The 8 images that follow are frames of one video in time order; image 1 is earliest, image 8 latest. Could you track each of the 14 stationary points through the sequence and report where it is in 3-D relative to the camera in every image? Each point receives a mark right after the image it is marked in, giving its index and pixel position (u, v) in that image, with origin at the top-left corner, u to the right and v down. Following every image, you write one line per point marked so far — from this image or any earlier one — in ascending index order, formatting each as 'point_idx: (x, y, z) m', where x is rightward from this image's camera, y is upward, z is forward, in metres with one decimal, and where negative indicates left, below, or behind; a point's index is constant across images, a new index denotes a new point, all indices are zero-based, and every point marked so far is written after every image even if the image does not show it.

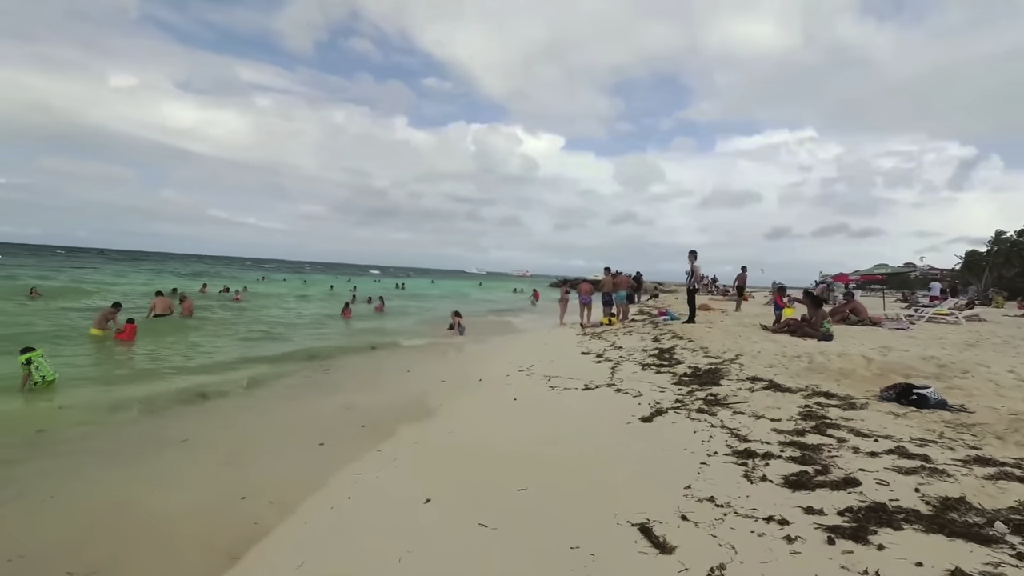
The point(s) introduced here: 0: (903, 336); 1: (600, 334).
0: (+10.2, -1.3, +11.8) m
1: (+2.6, -1.4, +13.6) m
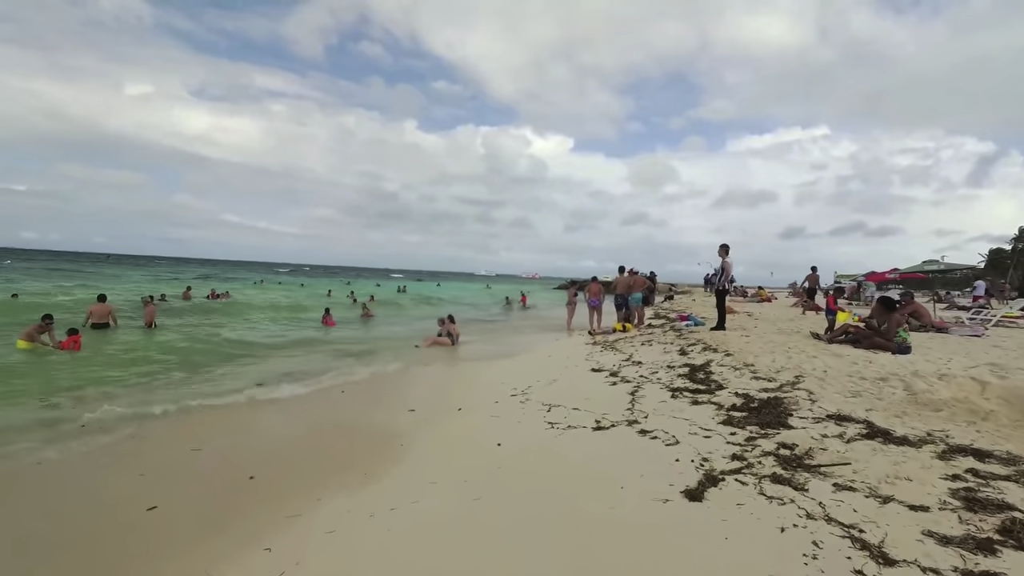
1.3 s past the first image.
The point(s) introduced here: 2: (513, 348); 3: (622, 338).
0: (+10.0, -1.3, +9.6) m
1: (+2.5, -1.5, +11.5) m
2: (+0.1, -1.9, +14.1) m
3: (+3.0, -1.4, +12.5) m
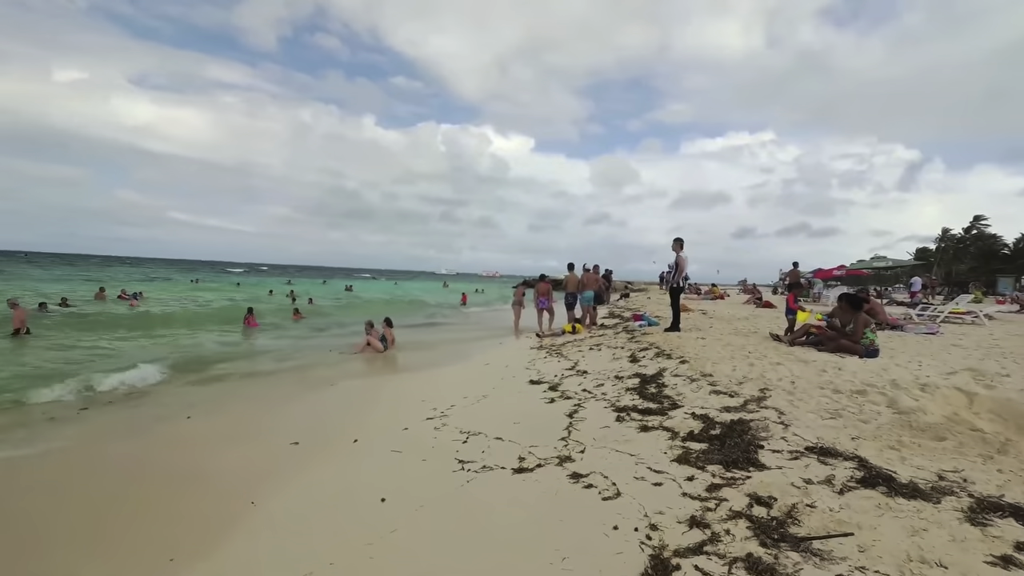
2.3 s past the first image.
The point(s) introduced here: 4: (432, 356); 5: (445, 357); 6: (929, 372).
0: (+8.7, -1.2, +9.0) m
1: (+1.0, -1.4, +10.4) m
2: (-1.6, -1.9, +12.7) m
3: (+1.4, -1.4, +11.4) m
4: (-2.3, -1.9, +12.9) m
5: (-1.8, -1.9, +12.4) m
6: (+5.7, -1.1, +6.2) m
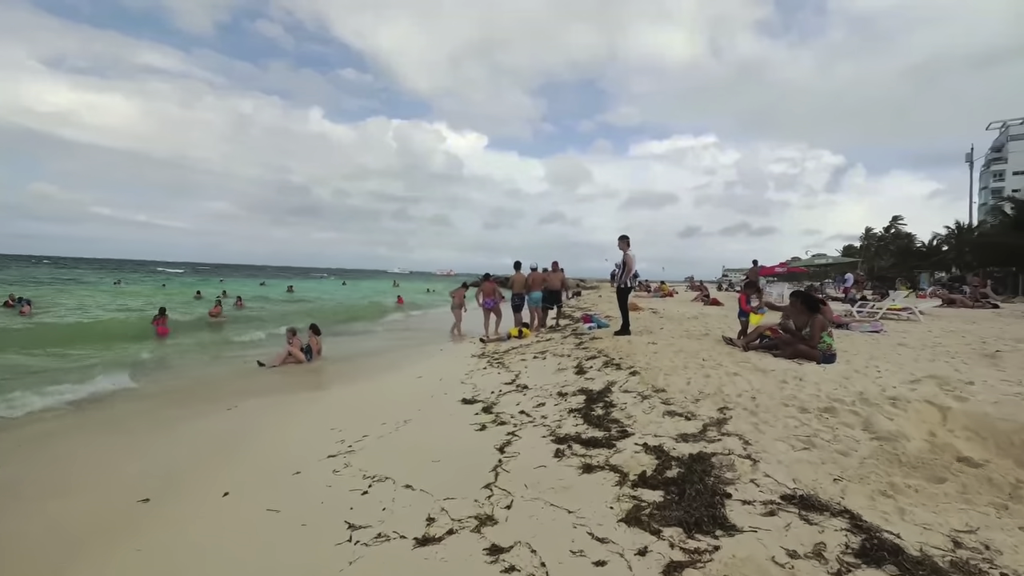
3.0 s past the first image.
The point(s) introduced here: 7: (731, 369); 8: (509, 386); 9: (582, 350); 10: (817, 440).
0: (+7.5, -1.2, +8.8) m
1: (-0.3, -1.5, +9.4) m
2: (-3.1, -1.9, +11.5) m
3: (+0.1, -1.4, +10.5) m
4: (-3.8, -2.0, +11.6) m
5: (-3.3, -1.9, +11.1) m
6: (+4.8, -1.2, +5.8) m
7: (+3.0, -1.1, +6.4) m
8: (0.0, -1.5, +7.1) m
9: (+1.4, -1.2, +8.8) m
10: (+2.6, -1.3, +4.0) m
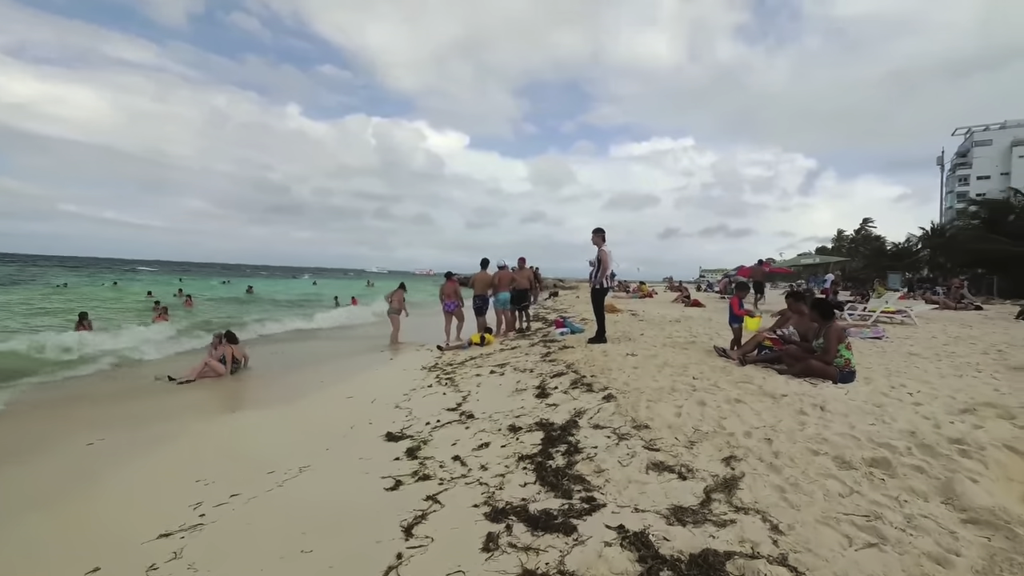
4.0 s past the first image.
0: (+6.7, -1.2, +7.6) m
1: (-1.1, -1.5, +7.9) m
2: (-4.0, -1.9, +9.8) m
3: (-0.8, -1.4, +8.9) m
4: (-4.7, -2.0, +9.9) m
5: (-4.1, -1.9, +9.5) m
6: (+4.1, -1.2, +4.4) m
7: (+2.4, -1.2, +5.0) m
8: (-0.7, -1.5, +5.6) m
9: (+0.6, -1.2, +7.3) m
10: (+2.1, -1.3, +2.5) m
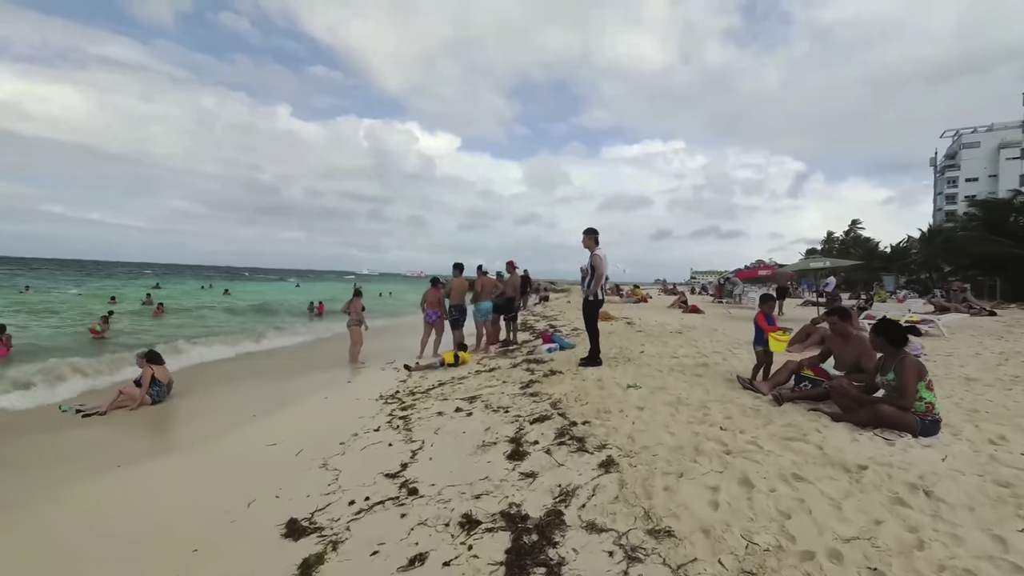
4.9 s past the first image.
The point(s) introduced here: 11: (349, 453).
0: (+6.4, -1.4, +6.2) m
1: (-1.4, -1.7, +6.3) m
2: (-4.4, -2.1, +8.2) m
3: (-1.2, -1.6, +7.4) m
4: (-5.1, -2.2, +8.3) m
5: (-4.5, -2.1, +7.8) m
6: (+3.8, -1.3, +3.0) m
7: (+2.1, -1.3, +3.5) m
8: (-1.1, -1.7, +4.0) m
9: (+0.2, -1.4, +5.8) m
10: (+1.8, -1.5, +1.0) m
11: (-1.8, -1.8, +5.0) m
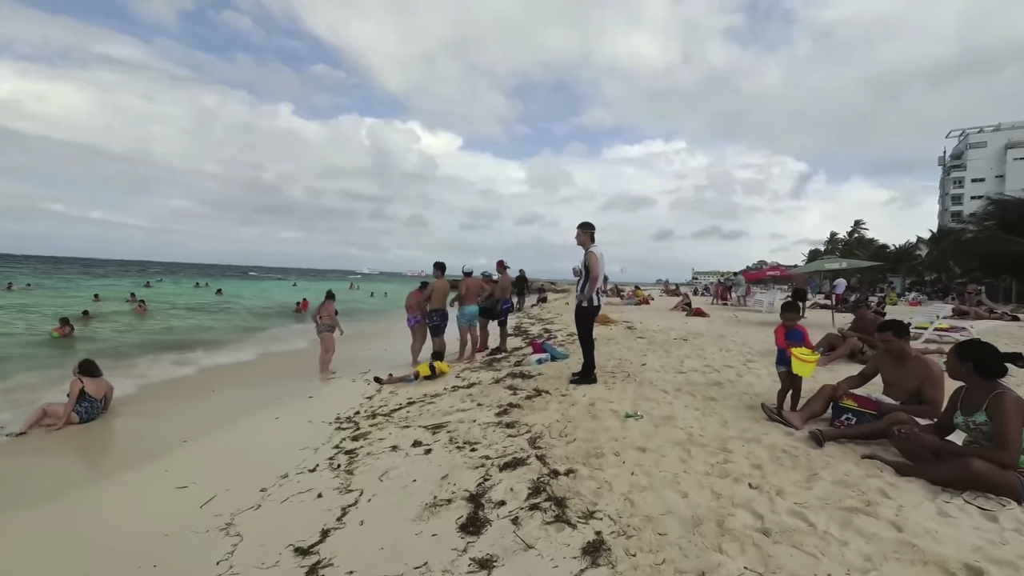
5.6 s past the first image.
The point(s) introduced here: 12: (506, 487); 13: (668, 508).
0: (+6.1, -1.5, +5.0) m
1: (-1.7, -1.7, +5.2) m
2: (-4.7, -2.2, +7.1) m
3: (-1.5, -1.7, +6.3) m
4: (-5.4, -2.2, +7.2) m
5: (-4.8, -2.2, +6.7) m
6: (+3.5, -1.4, +1.8) m
7: (+1.7, -1.4, +2.3) m
8: (-1.4, -1.8, +2.9) m
9: (-0.1, -1.4, +4.6) m
10: (+1.5, -1.6, -0.1) m
11: (-2.1, -1.8, +3.9) m
12: (0.0, -1.5, +3.4) m
13: (+1.0, -1.4, +3.0) m
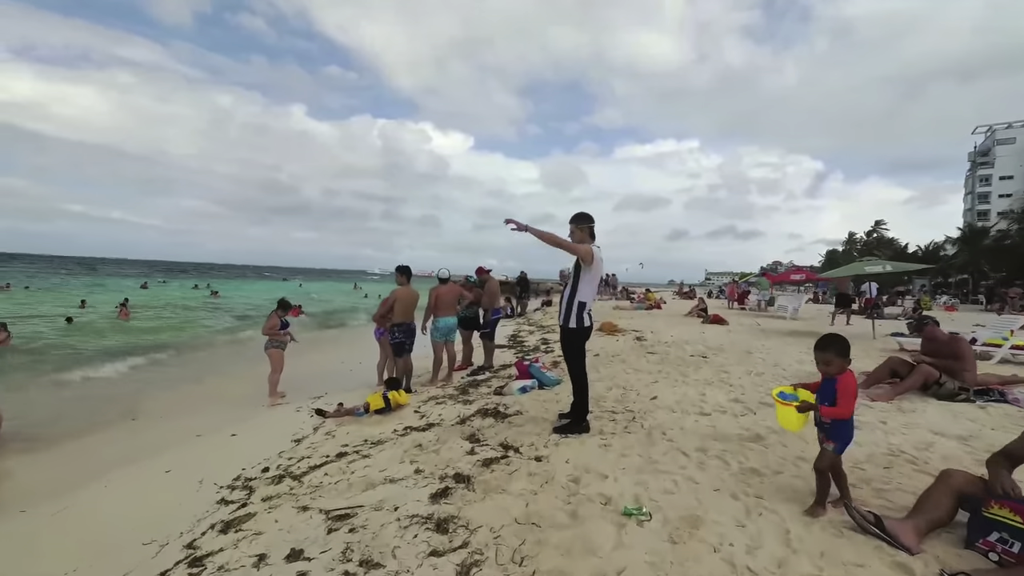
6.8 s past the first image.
0: (+5.6, -1.6, +3.2) m
1: (-2.2, -1.9, +3.5) m
2: (-5.1, -2.3, +5.5) m
3: (-1.9, -1.8, +4.6) m
4: (-5.7, -2.3, +5.6) m
5: (-5.2, -2.3, +5.1) m
6: (+3.0, -1.6, 0.0) m
7: (+1.2, -1.6, +0.6) m
8: (-1.9, -1.9, +1.2) m
9: (-0.5, -1.6, +2.9) m
10: (+0.9, -1.7, -1.8) m
11: (-2.5, -2.0, +2.2) m
12: (-0.5, -1.7, +1.7) m
13: (+0.5, -1.6, +1.3) m
